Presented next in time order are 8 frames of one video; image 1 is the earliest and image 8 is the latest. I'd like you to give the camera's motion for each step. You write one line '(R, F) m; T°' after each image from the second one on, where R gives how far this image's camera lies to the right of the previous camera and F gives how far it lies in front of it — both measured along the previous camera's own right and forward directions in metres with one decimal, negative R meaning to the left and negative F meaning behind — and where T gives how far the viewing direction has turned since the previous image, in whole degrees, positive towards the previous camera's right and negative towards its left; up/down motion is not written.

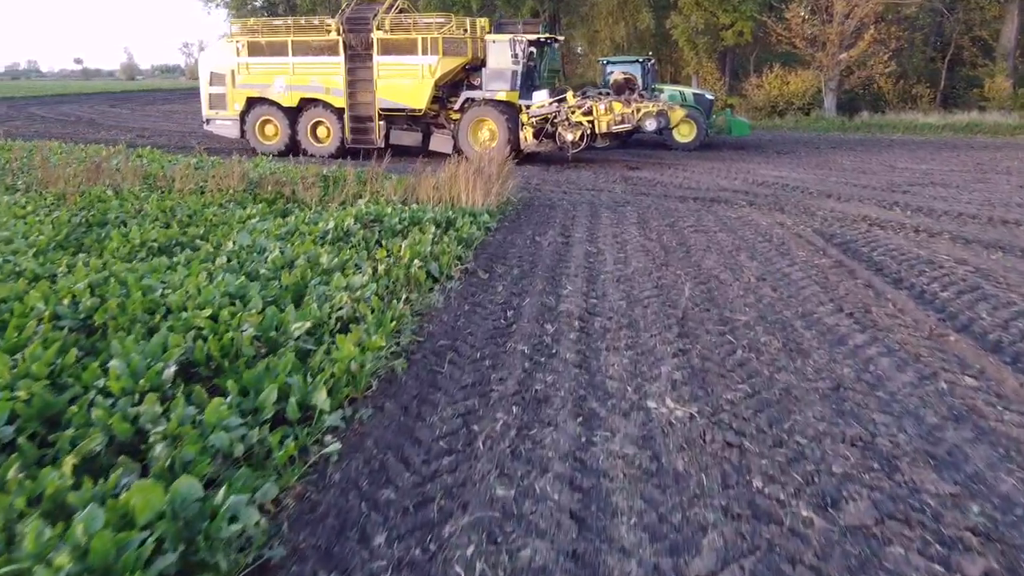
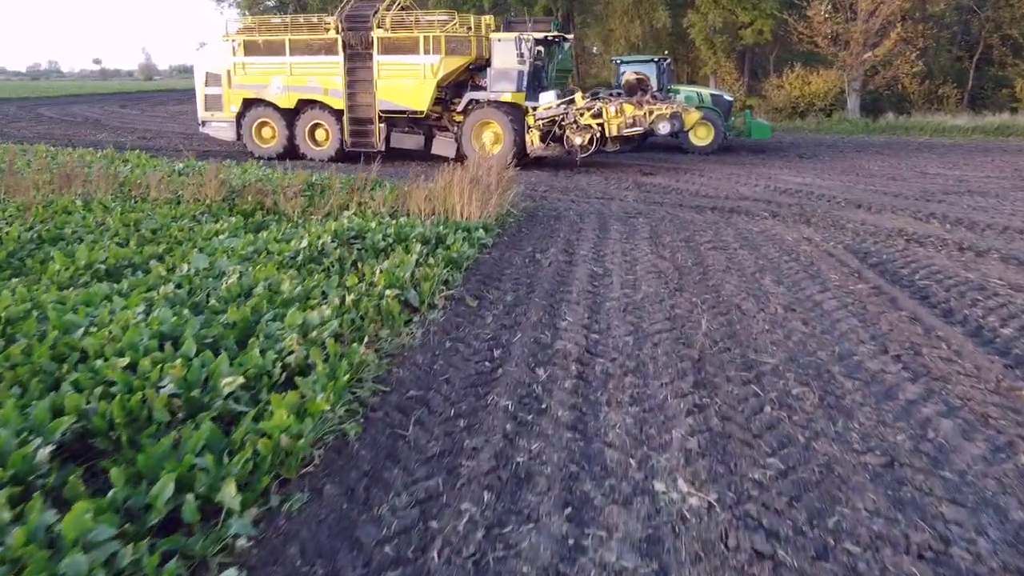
(+0.2, +0.8) m; -1°
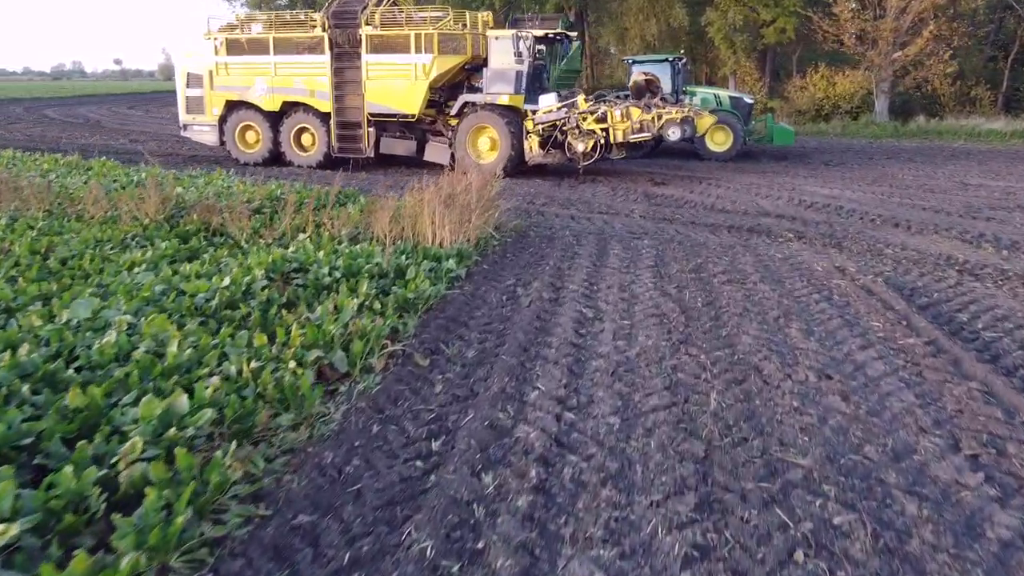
(+0.3, +1.2) m; -1°
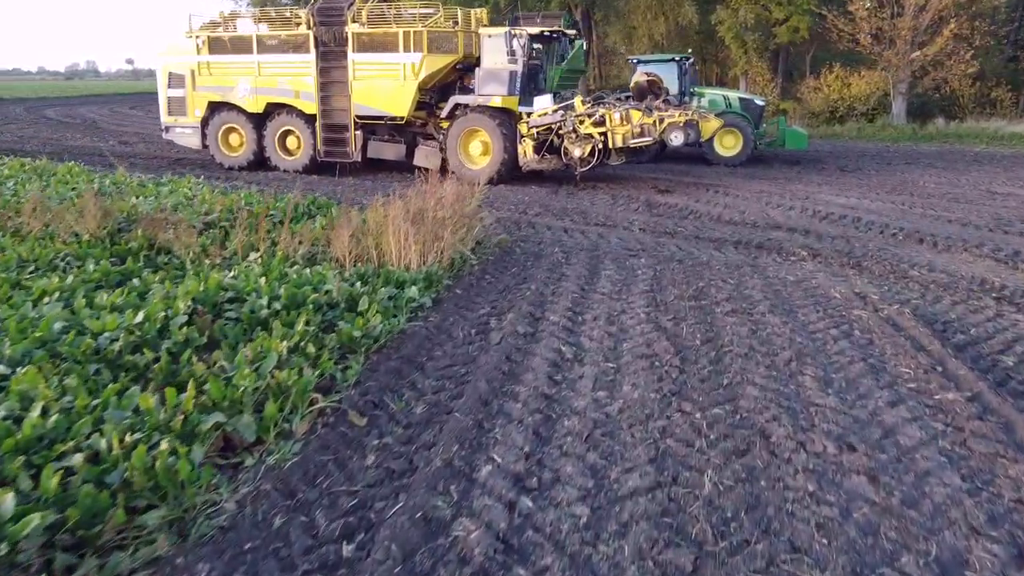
(+0.3, +0.8) m; -1°
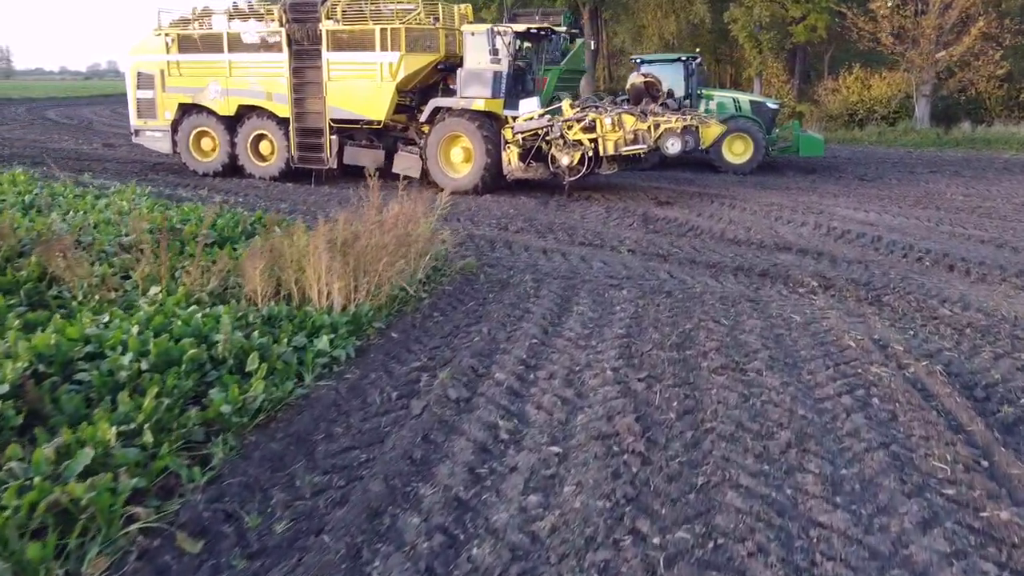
(+0.5, +1.1) m; -1°
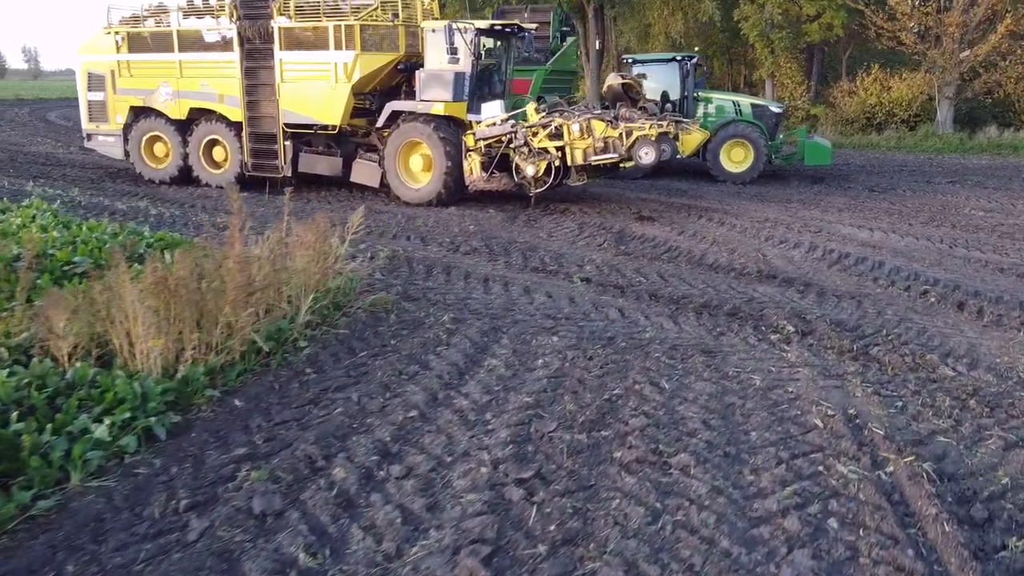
(+0.8, +1.1) m; -2°
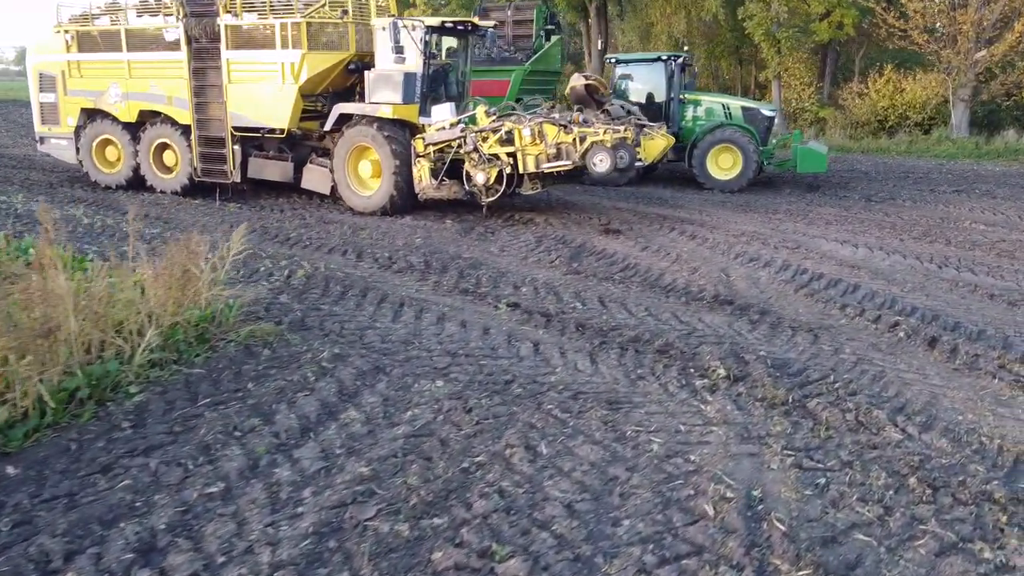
(+0.9, +0.8) m; -2°
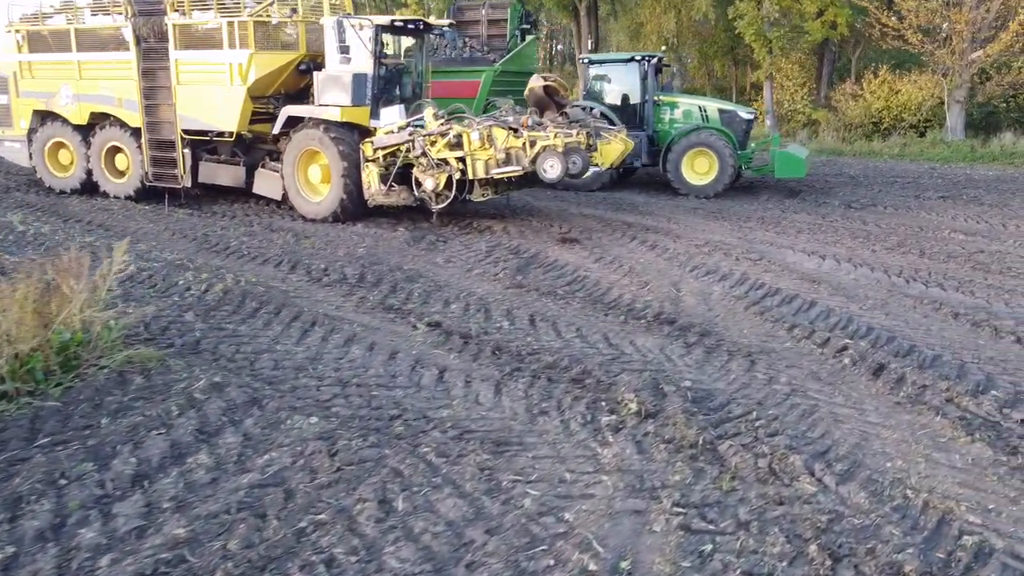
(+0.7, +0.5) m; -1°
